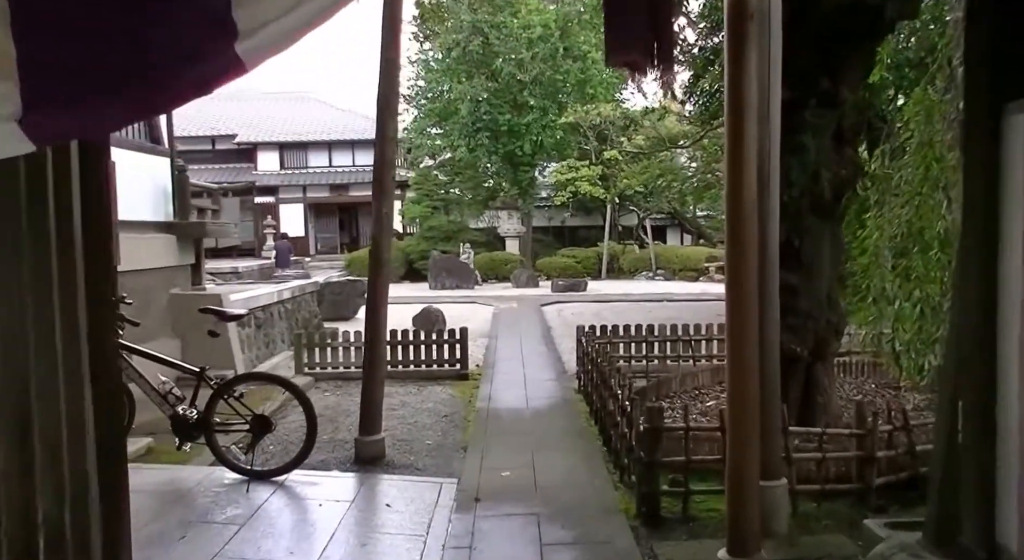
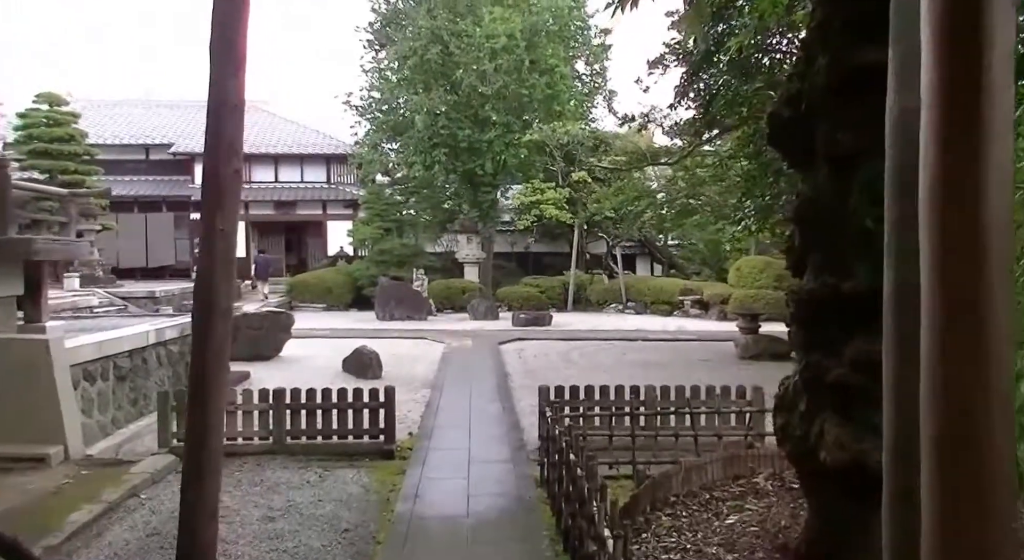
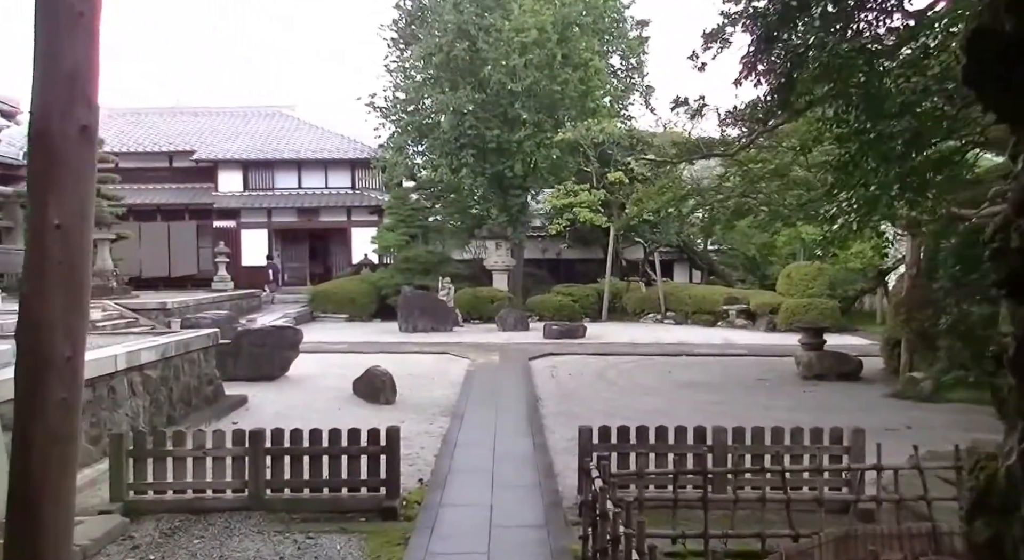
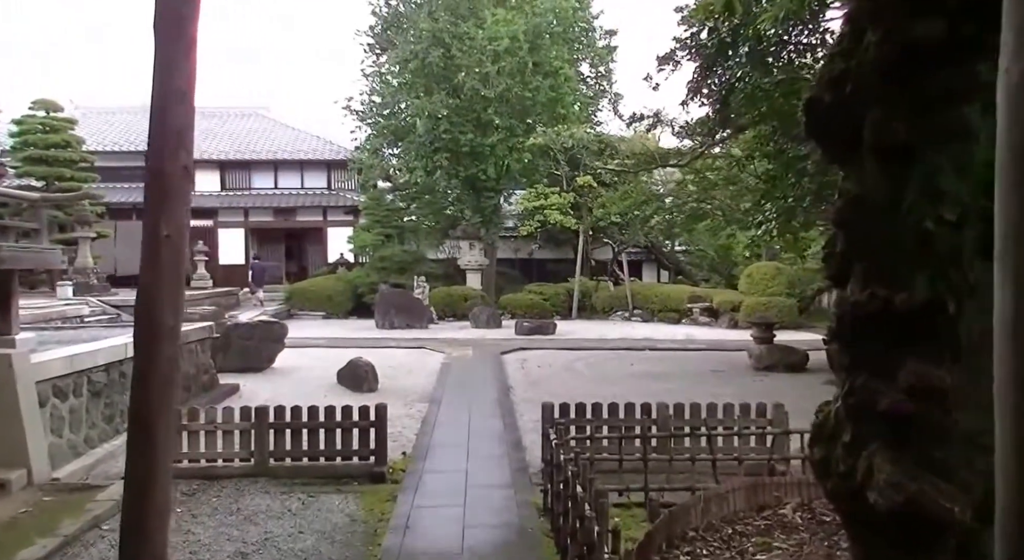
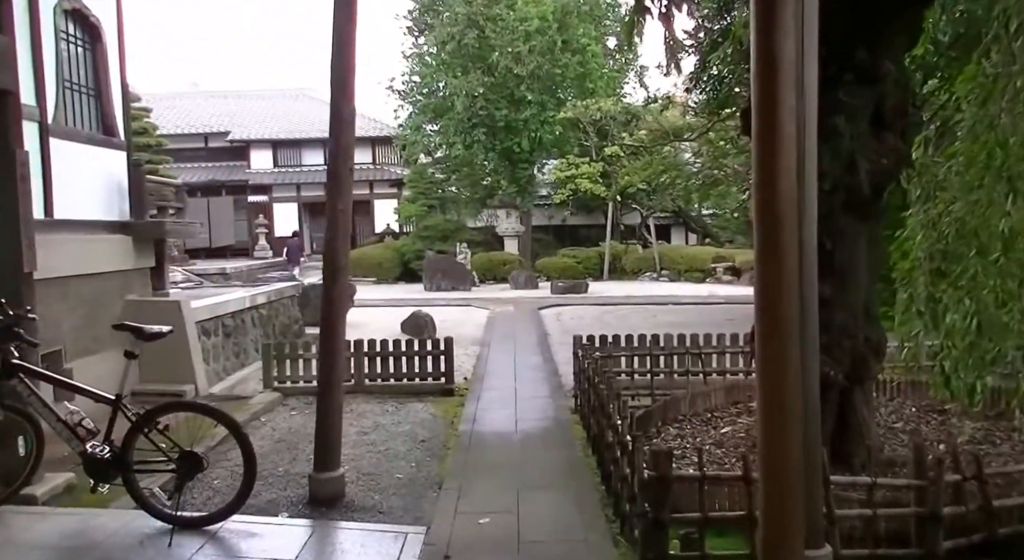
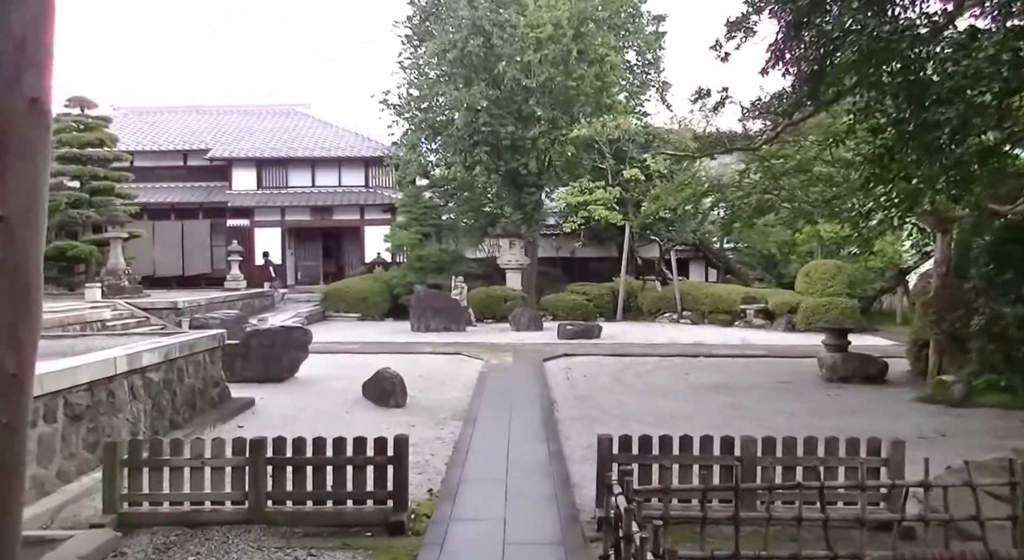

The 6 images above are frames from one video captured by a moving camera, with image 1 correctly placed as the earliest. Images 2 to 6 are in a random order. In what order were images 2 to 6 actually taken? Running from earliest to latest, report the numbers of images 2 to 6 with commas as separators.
5, 2, 4, 3, 6
